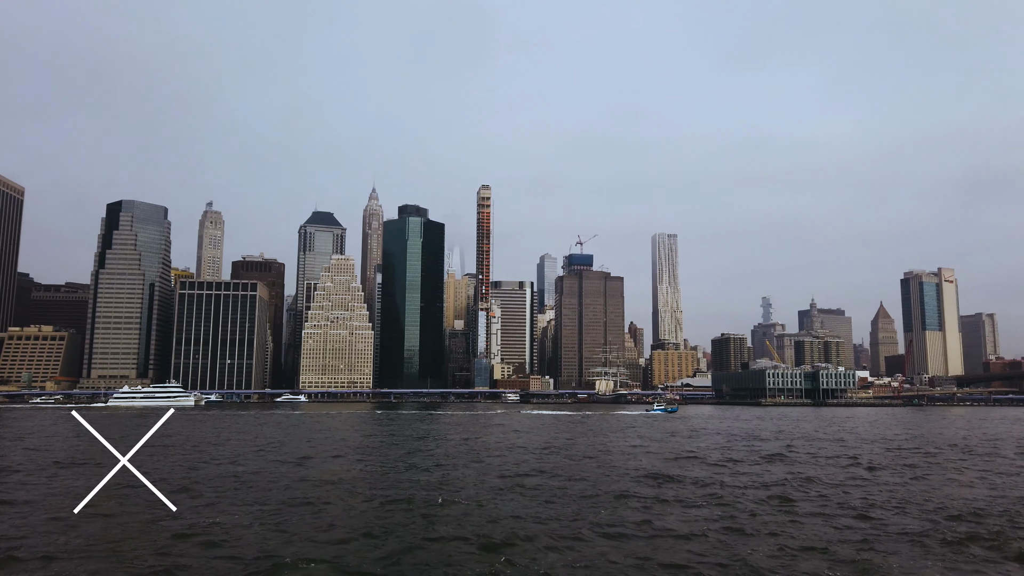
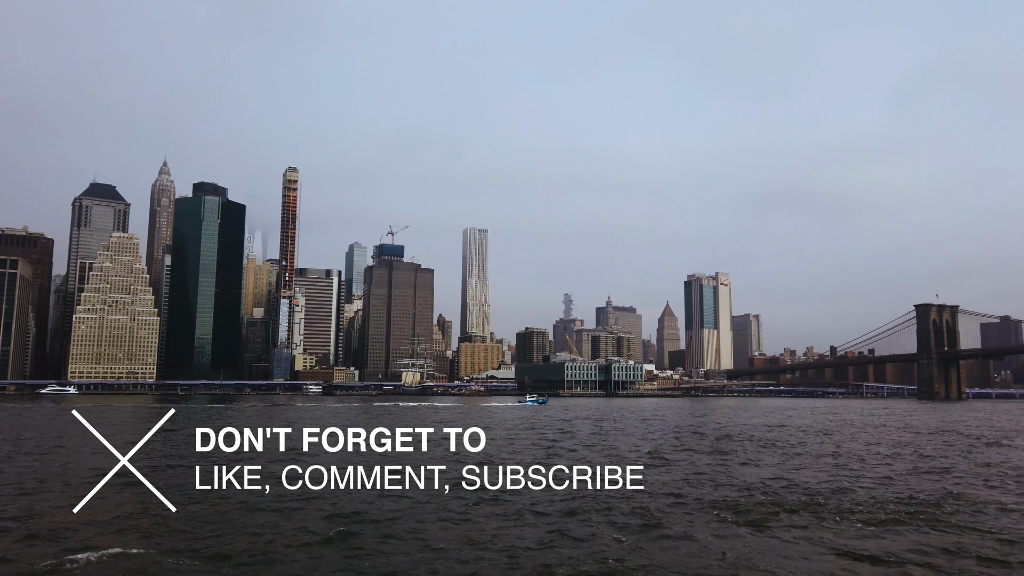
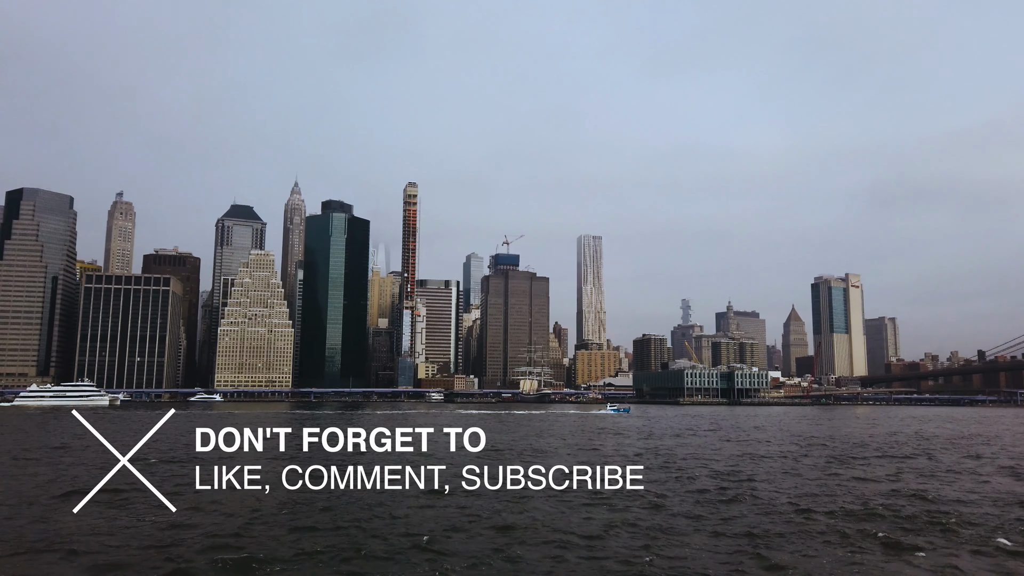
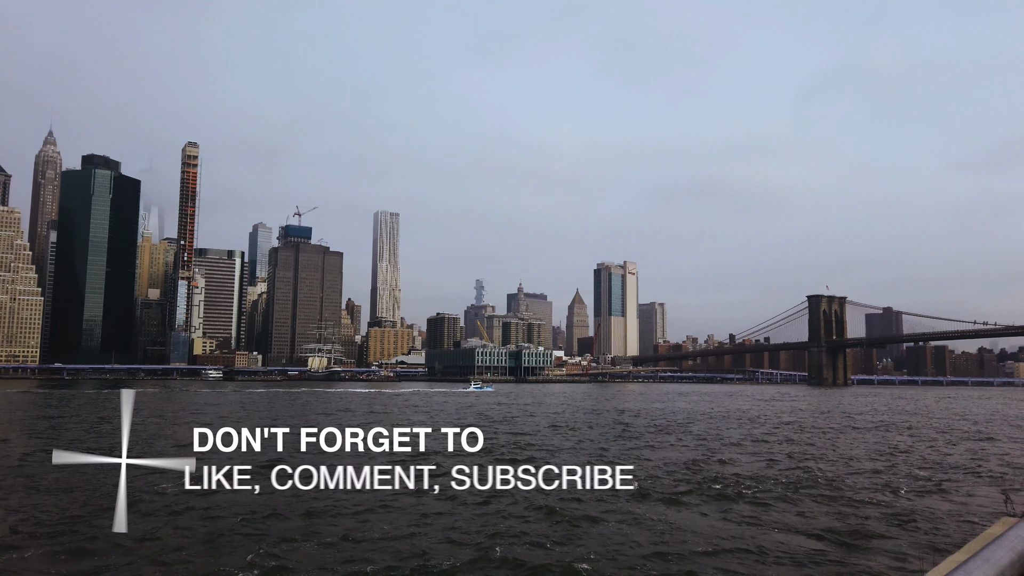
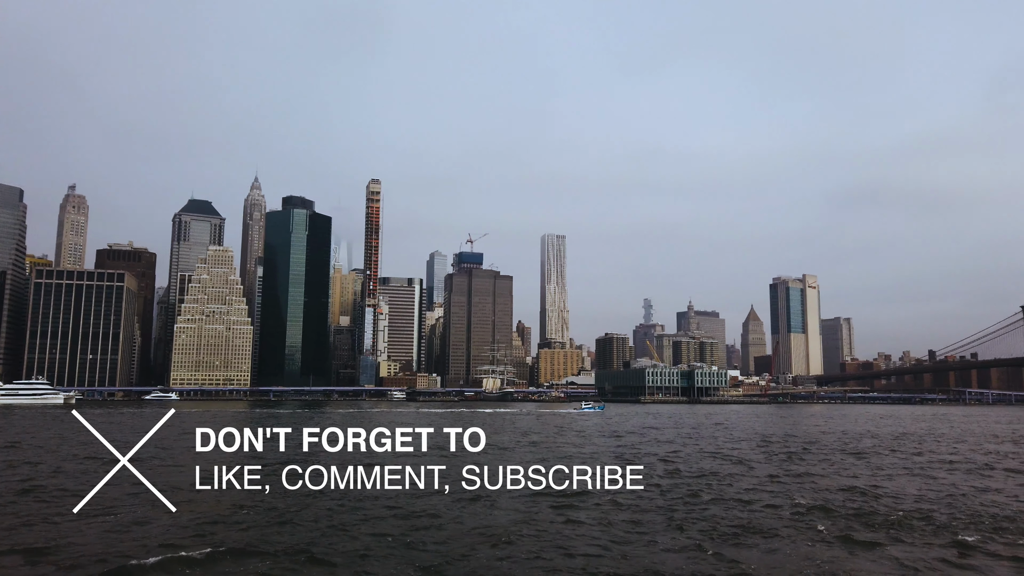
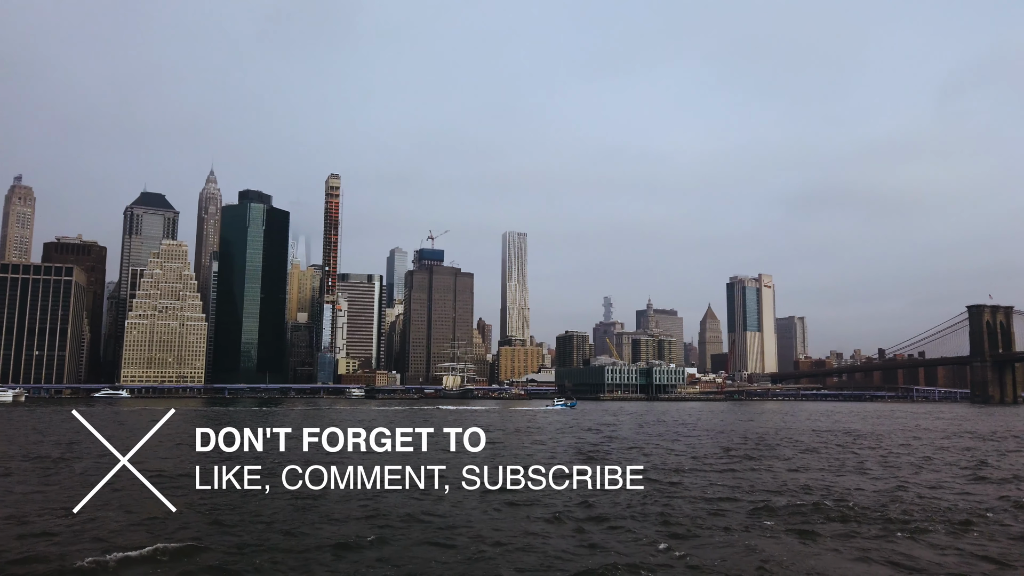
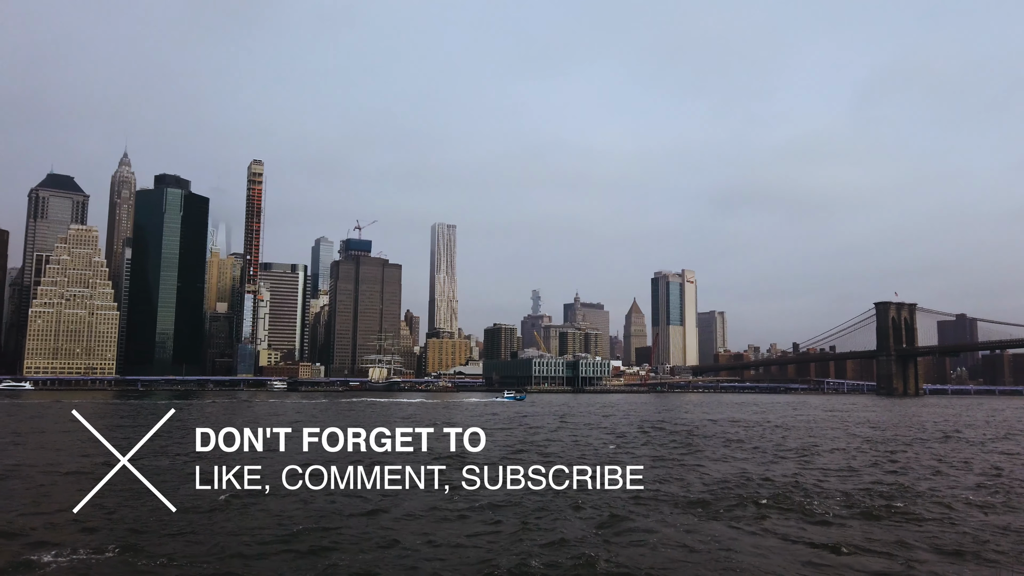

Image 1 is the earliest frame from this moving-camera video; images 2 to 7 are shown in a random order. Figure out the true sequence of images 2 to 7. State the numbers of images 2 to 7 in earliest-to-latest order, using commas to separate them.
3, 5, 6, 2, 7, 4
